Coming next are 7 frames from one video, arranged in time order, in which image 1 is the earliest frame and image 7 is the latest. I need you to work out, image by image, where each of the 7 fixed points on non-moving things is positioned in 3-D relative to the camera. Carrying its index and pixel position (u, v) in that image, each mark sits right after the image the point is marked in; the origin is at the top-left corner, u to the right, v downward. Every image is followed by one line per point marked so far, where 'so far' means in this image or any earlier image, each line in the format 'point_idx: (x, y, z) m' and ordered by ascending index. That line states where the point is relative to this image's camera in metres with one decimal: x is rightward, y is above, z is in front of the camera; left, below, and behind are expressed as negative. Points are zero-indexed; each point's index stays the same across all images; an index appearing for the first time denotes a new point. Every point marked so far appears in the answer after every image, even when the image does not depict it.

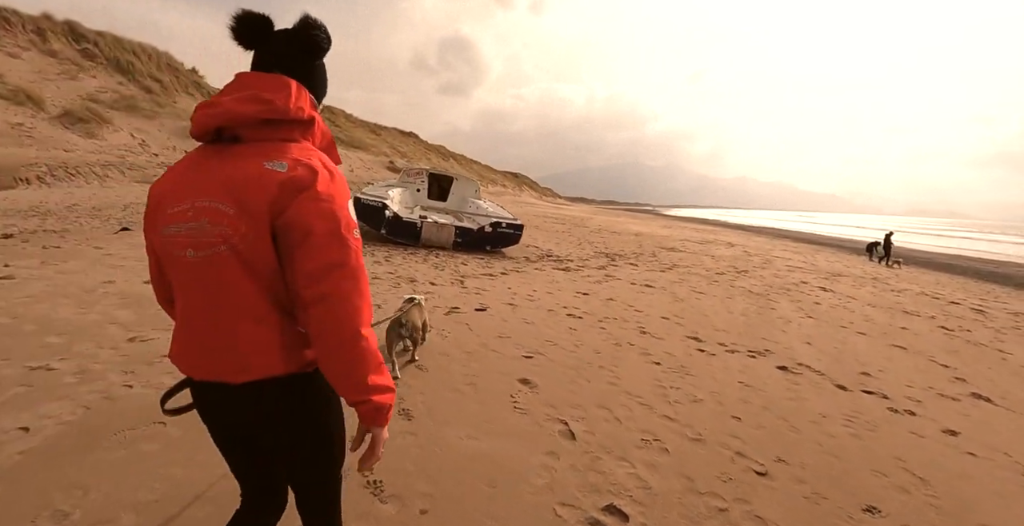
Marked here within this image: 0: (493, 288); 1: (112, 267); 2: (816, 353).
0: (-0.3, -0.3, +7.2) m
1: (-4.4, -0.1, +5.6) m
2: (+4.1, -1.2, +6.7) m
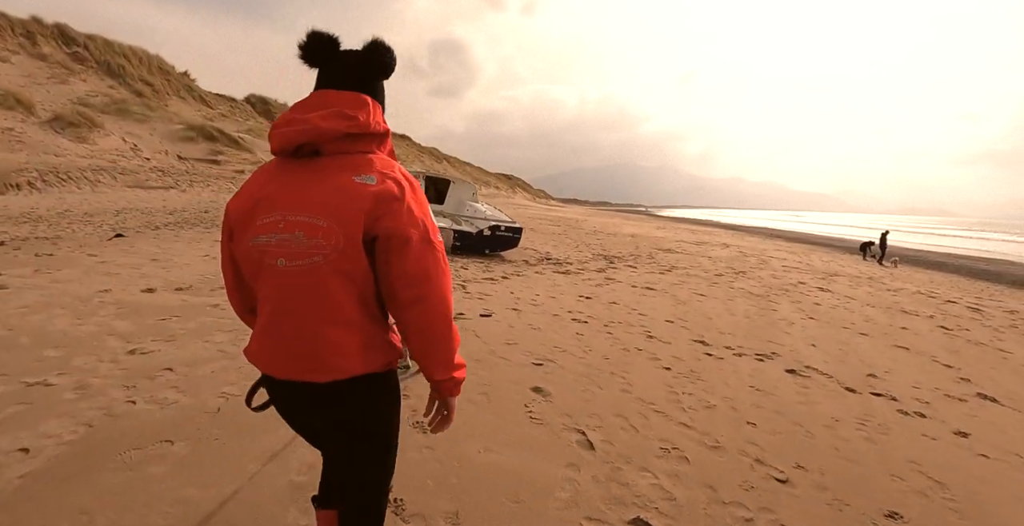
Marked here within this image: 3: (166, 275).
0: (-0.2, -0.4, +7.1) m
1: (-4.4, -0.1, +5.5) m
2: (+4.1, -1.2, +6.7) m
3: (-4.0, -0.1, +5.8) m
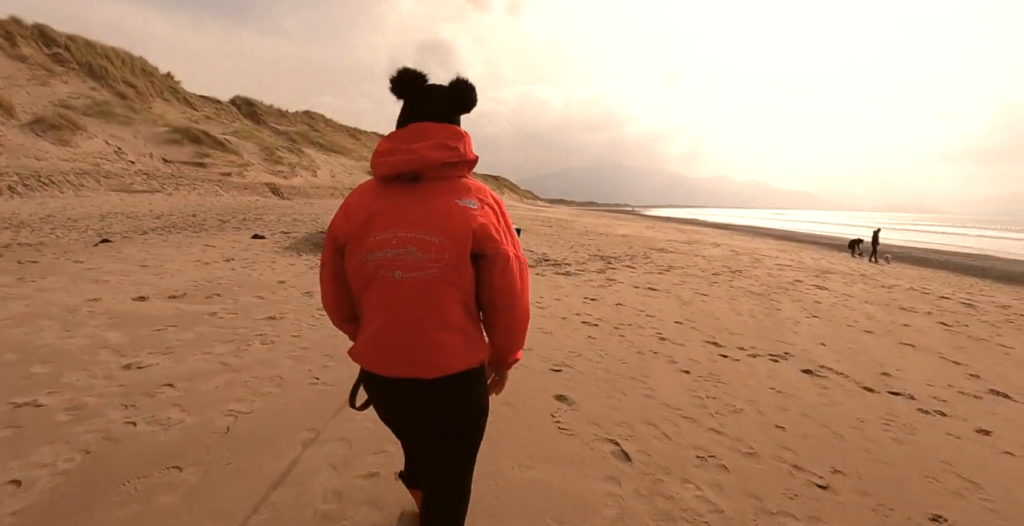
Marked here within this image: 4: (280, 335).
0: (-0.1, -0.4, +6.9) m
1: (-4.3, -0.2, +5.2) m
2: (+4.2, -1.2, +6.6) m
3: (-3.9, -0.2, +5.5) m
4: (-1.9, -0.6, +4.1) m
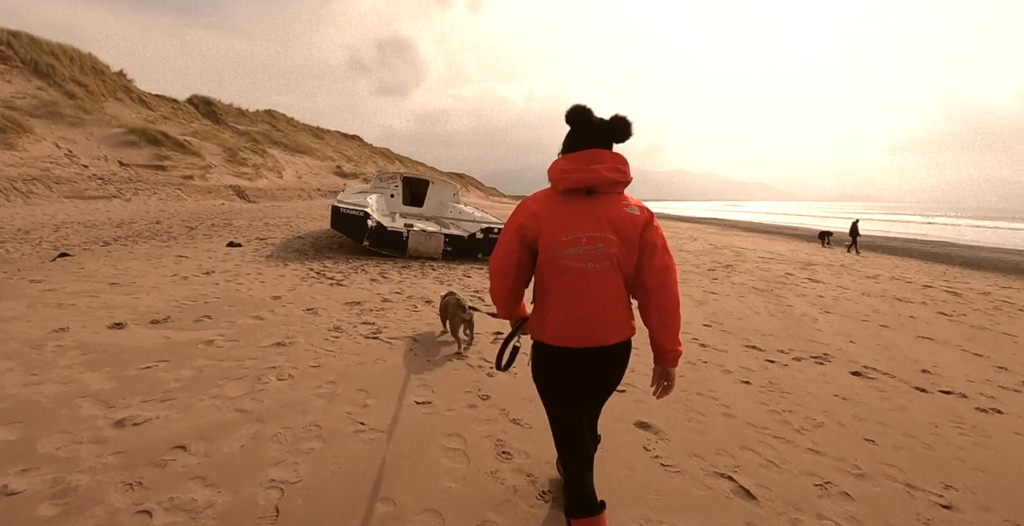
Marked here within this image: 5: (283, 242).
0: (+0.1, -0.5, +6.4) m
1: (-3.9, -0.4, +4.4) m
2: (+4.5, -1.1, +6.3) m
3: (-3.5, -0.4, +4.7) m
4: (-1.5, -0.7, +3.4) m
5: (-4.7, +0.4, +10.4) m
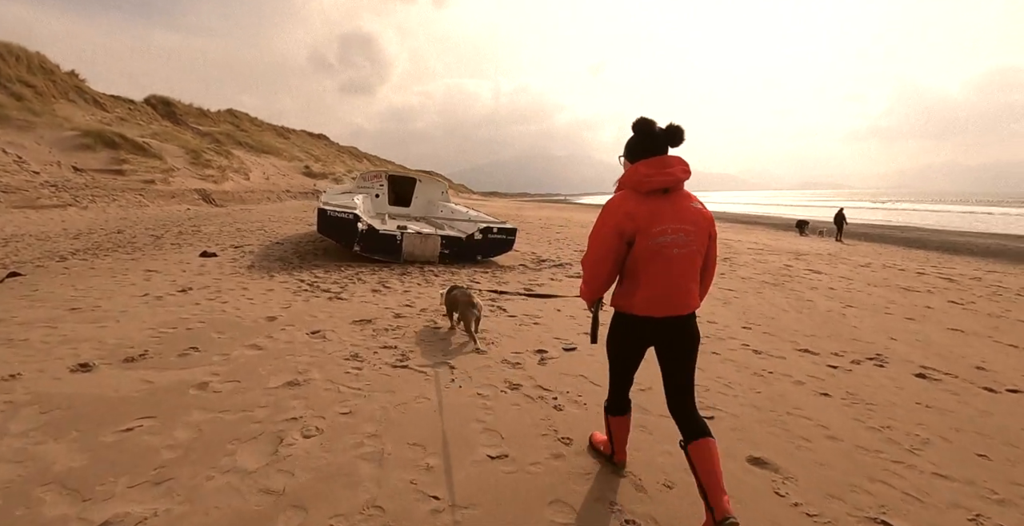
0: (+0.4, -0.5, +5.8) m
1: (-3.6, -0.6, +3.6) m
2: (+4.7, -1.1, +6.0) m
3: (-3.2, -0.6, +3.9) m
4: (-1.0, -0.8, +2.7) m
5: (-4.7, +0.3, +9.5) m
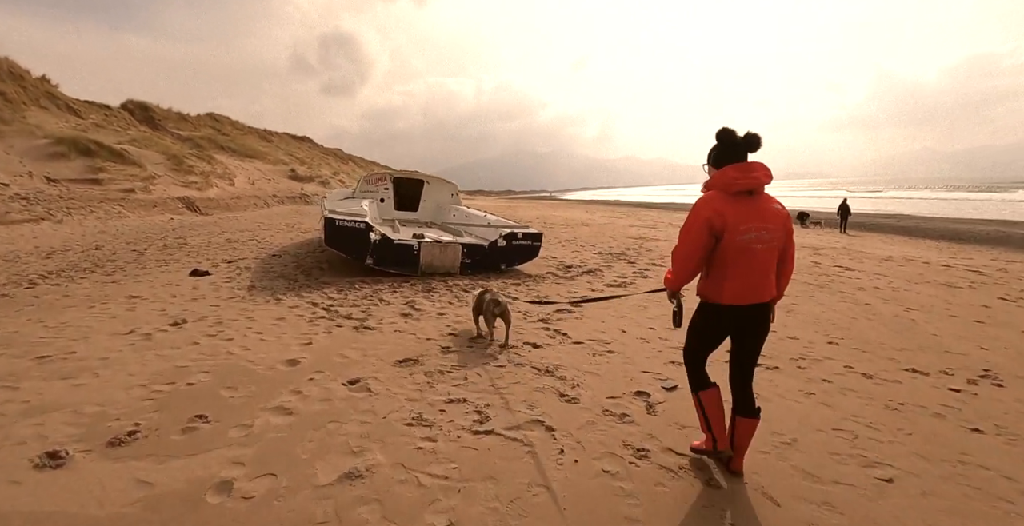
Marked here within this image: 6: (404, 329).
0: (+0.9, -0.7, +5.0) m
1: (-2.9, -0.8, +2.6) m
2: (+5.3, -1.1, +5.2) m
3: (-2.6, -0.8, +3.0) m
4: (-0.4, -1.0, +1.9) m
5: (-4.3, 0.0, +8.6) m
6: (-1.0, -0.6, +4.6) m
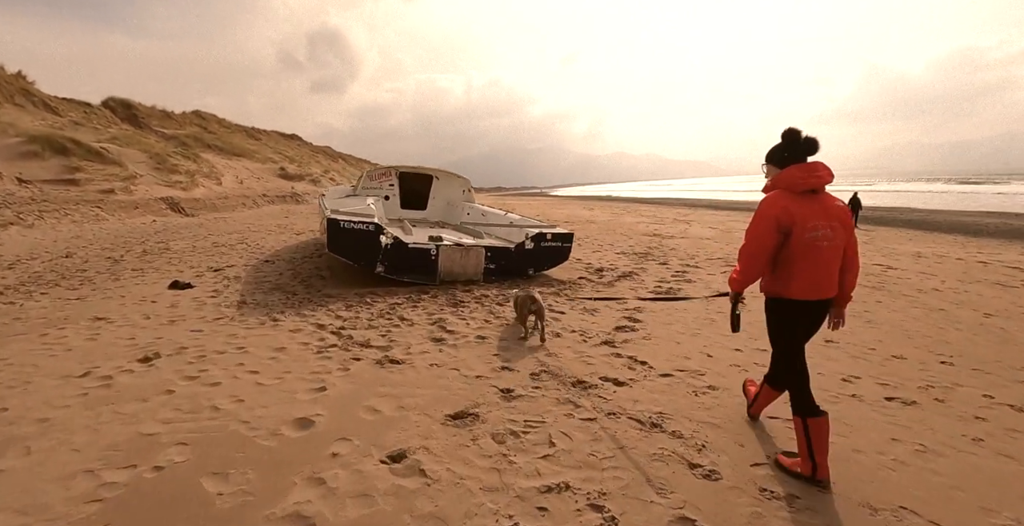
0: (+1.4, -0.7, +4.0) m
1: (-2.4, -1.0, +1.6) m
2: (+5.8, -1.1, +4.4) m
3: (-2.0, -0.9, +2.0) m
4: (+0.2, -1.1, +0.9) m
5: (-3.8, -0.1, +7.5) m
6: (-0.5, -0.7, +3.6) m
